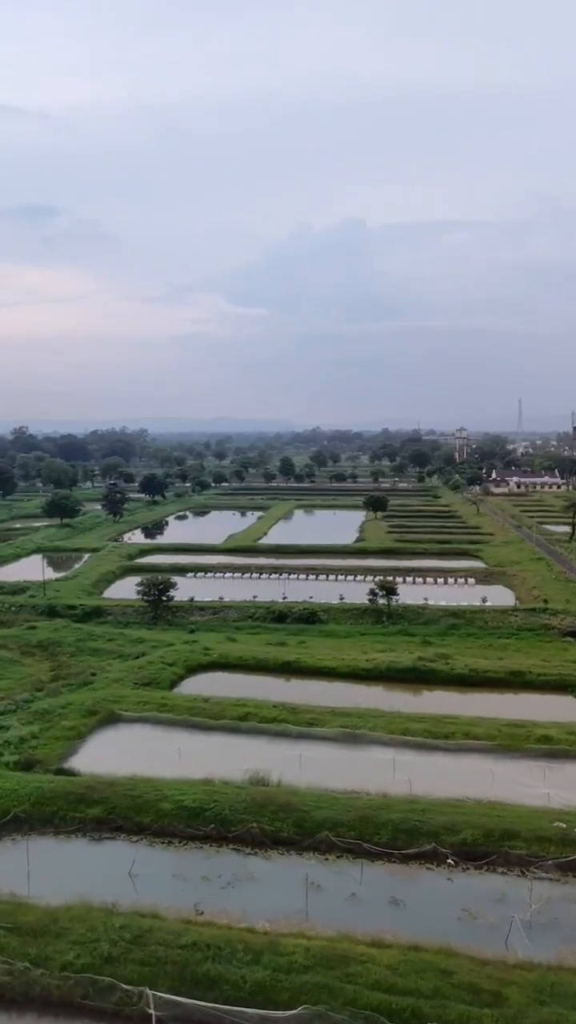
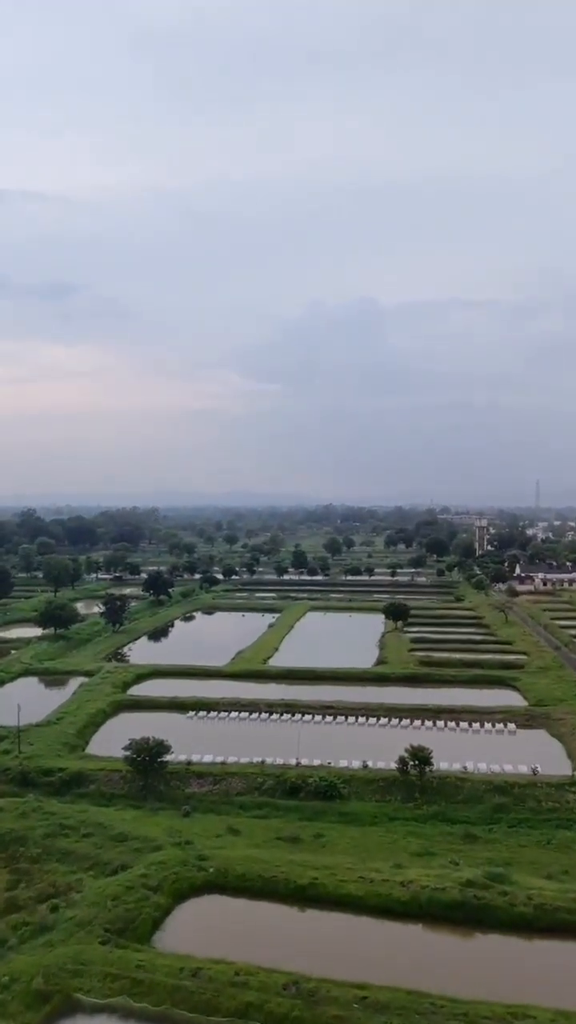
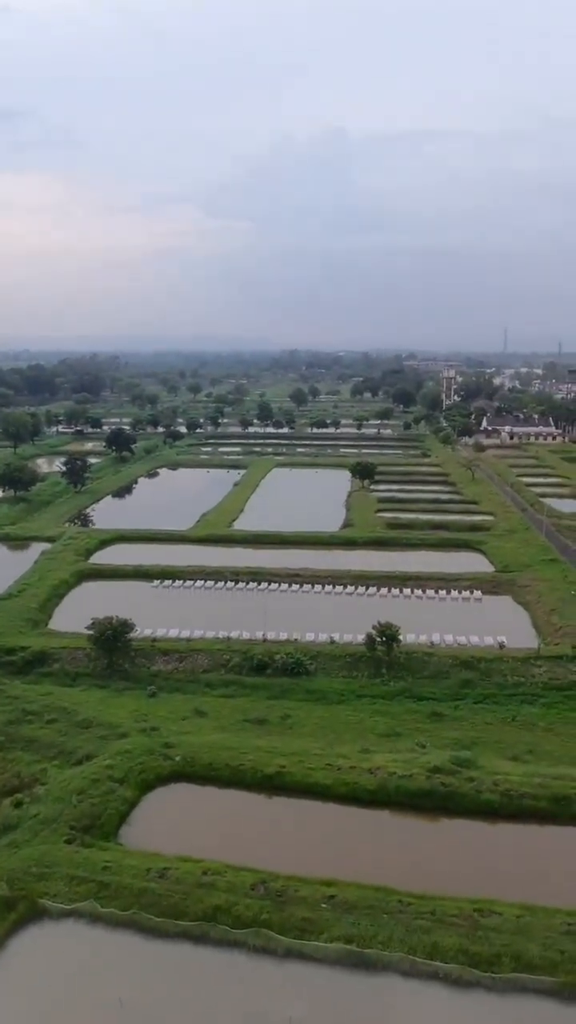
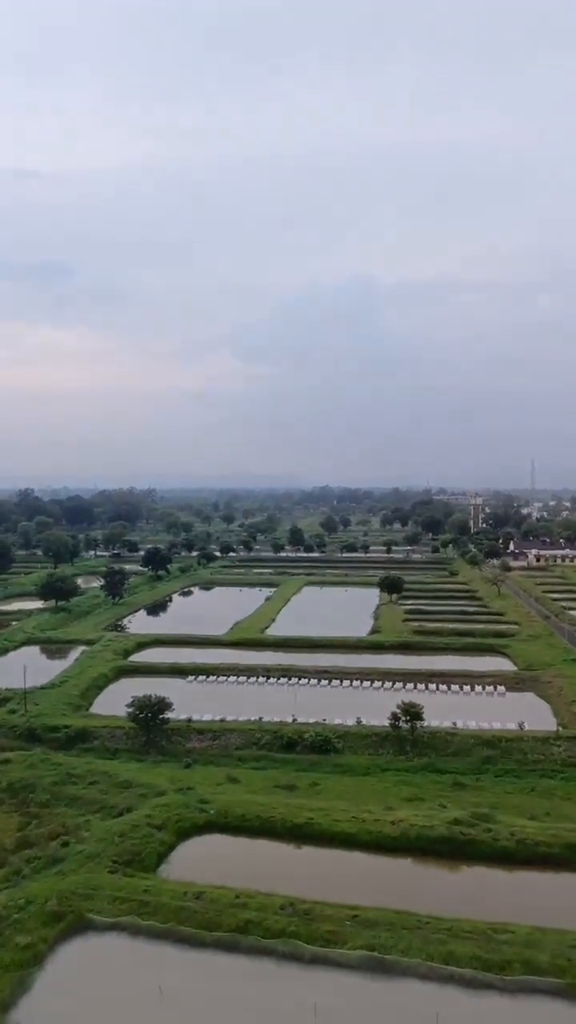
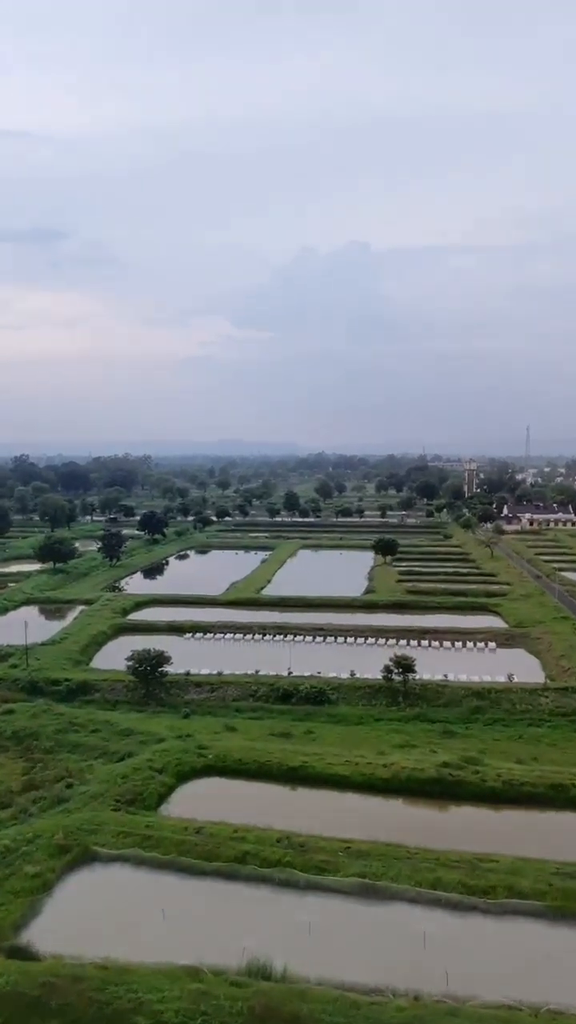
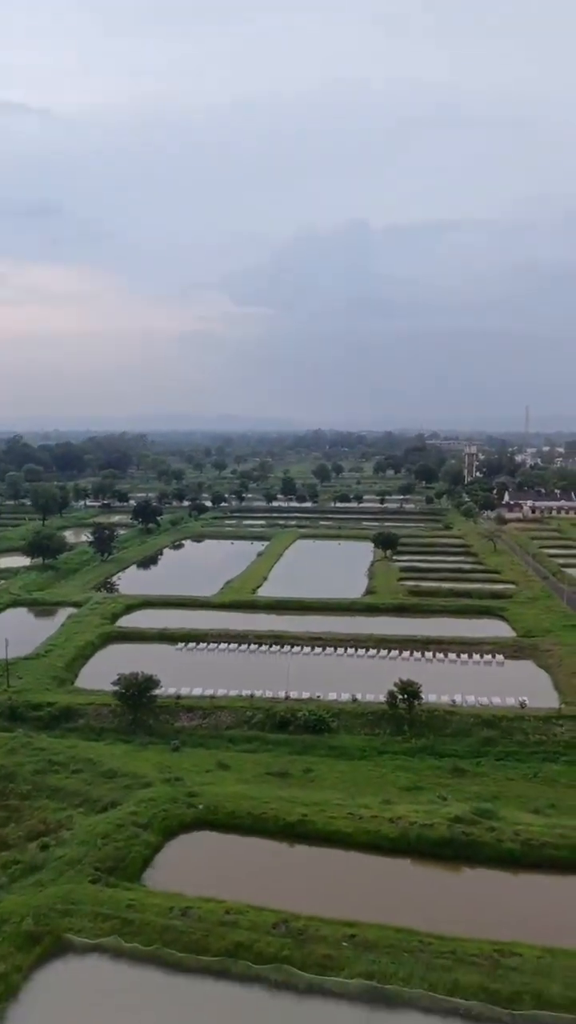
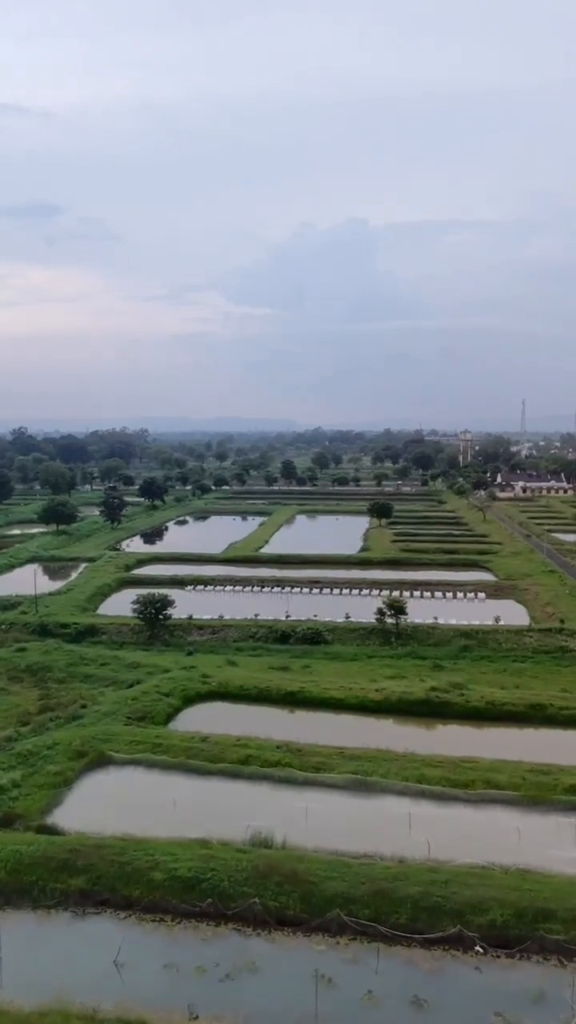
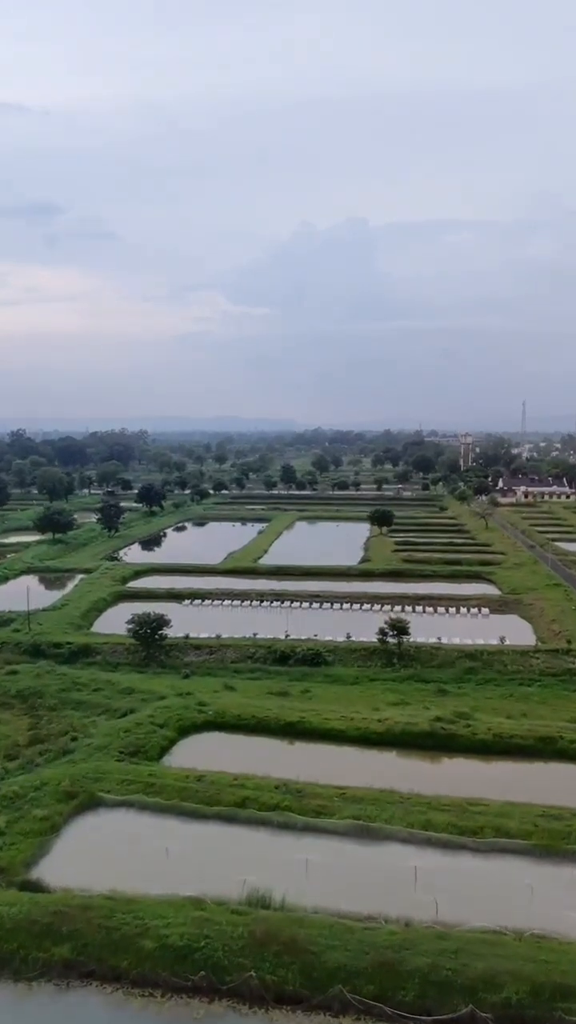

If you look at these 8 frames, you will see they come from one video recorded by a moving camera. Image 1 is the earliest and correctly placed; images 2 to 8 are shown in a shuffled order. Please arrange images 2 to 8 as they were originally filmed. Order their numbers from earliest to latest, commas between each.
7, 8, 5, 4, 2, 6, 3
